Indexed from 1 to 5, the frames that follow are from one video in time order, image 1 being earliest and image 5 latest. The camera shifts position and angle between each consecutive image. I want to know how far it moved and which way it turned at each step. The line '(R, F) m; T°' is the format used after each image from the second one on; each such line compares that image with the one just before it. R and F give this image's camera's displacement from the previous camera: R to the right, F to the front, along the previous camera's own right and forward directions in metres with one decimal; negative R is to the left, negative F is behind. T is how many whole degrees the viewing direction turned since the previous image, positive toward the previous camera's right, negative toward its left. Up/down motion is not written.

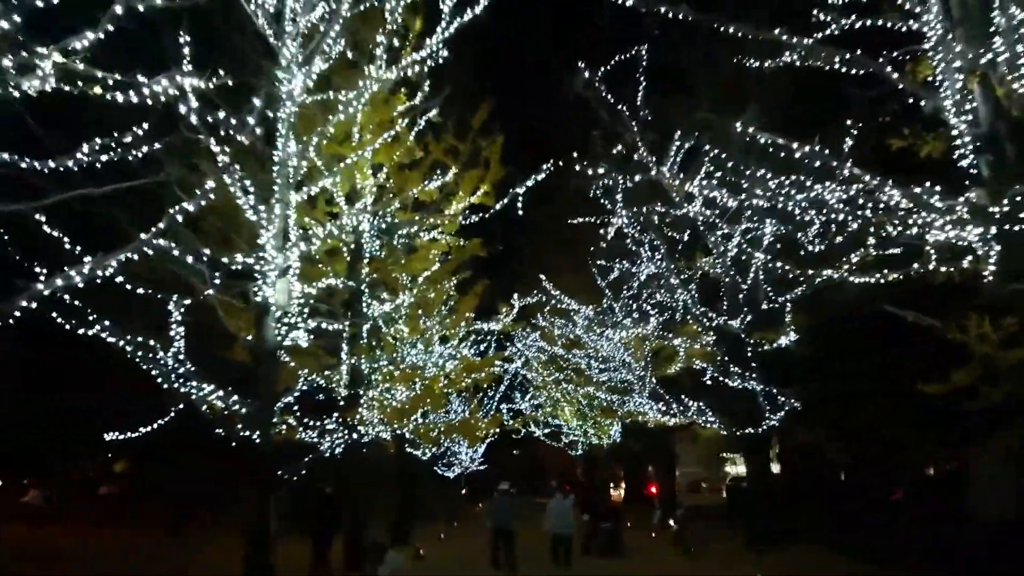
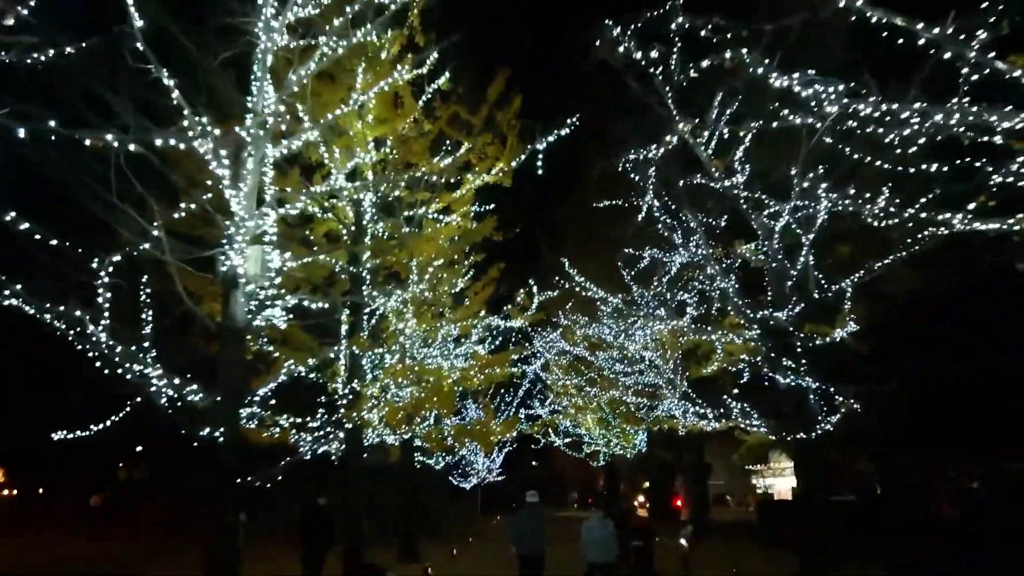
(0.0, +2.0) m; -1°
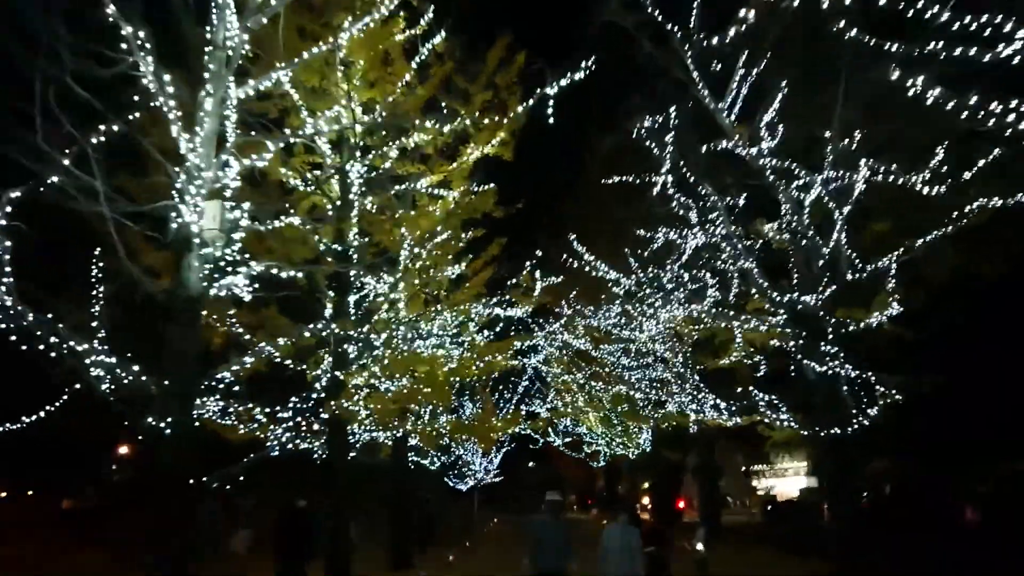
(-0.1, +1.6) m; 0°
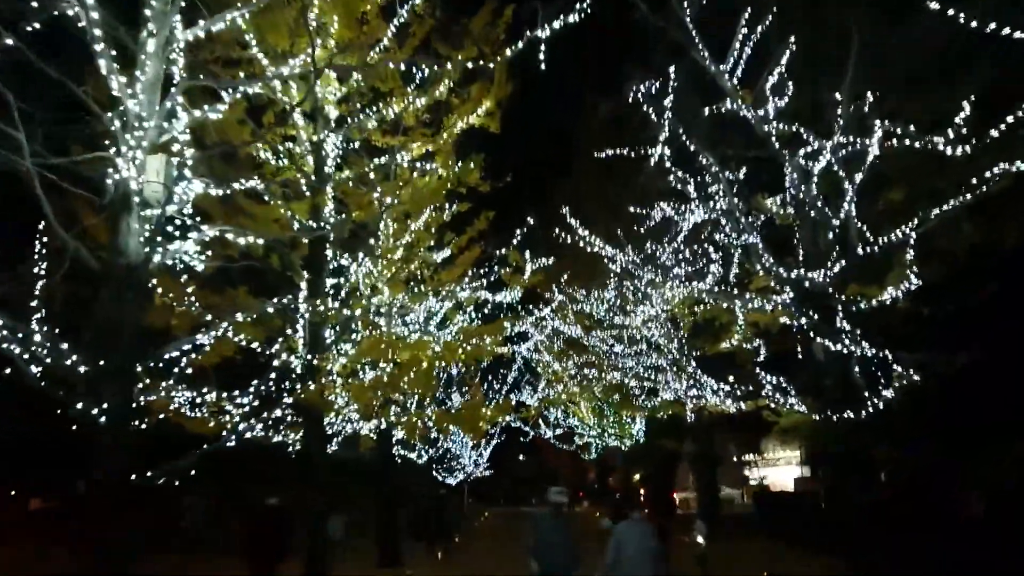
(0.0, +1.0) m; +1°
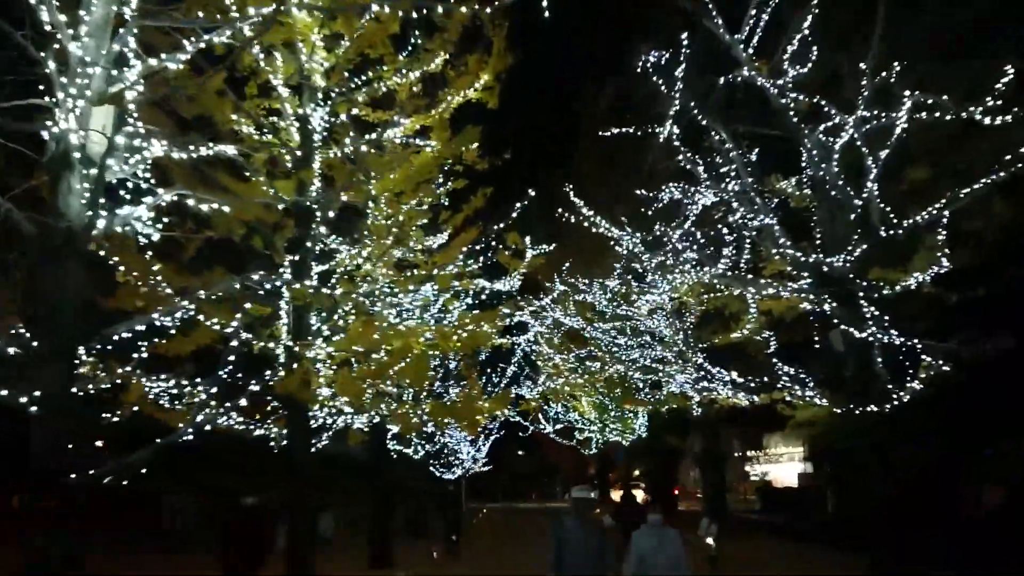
(0.0, +0.9) m; 0°
